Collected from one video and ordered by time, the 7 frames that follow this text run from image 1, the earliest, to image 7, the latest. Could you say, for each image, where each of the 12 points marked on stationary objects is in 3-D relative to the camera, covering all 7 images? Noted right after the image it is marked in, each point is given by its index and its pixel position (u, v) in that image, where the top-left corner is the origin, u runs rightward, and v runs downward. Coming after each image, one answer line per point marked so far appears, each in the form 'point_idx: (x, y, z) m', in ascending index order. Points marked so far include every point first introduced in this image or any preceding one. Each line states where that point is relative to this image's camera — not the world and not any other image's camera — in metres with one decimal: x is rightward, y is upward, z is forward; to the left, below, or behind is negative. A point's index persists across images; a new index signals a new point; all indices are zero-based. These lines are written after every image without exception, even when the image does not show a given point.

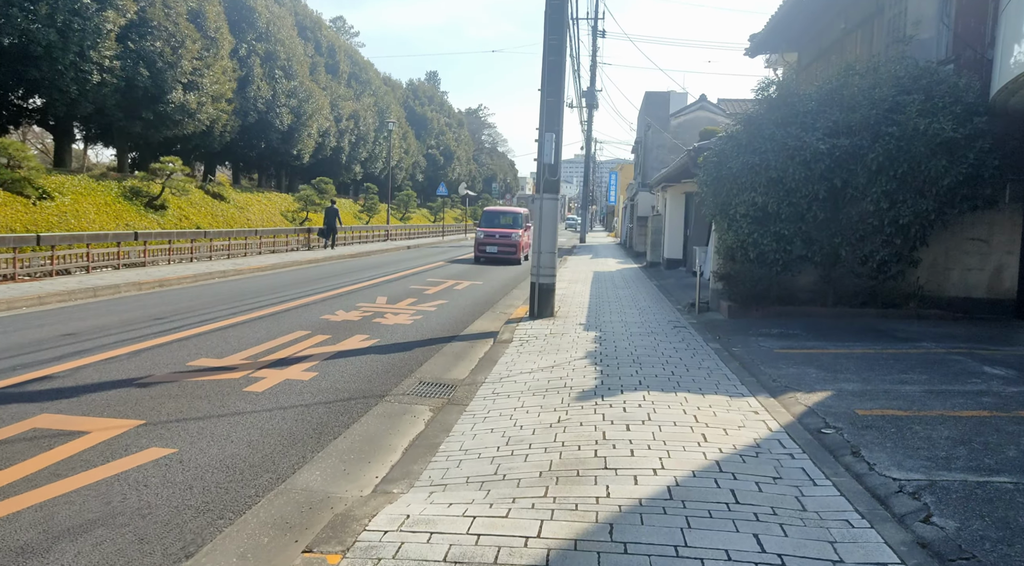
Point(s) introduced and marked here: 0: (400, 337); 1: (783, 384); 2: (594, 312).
0: (-1.6, -0.7, +10.1) m
1: (+2.5, -0.9, +6.7) m
2: (+1.4, -0.5, +12.0) m
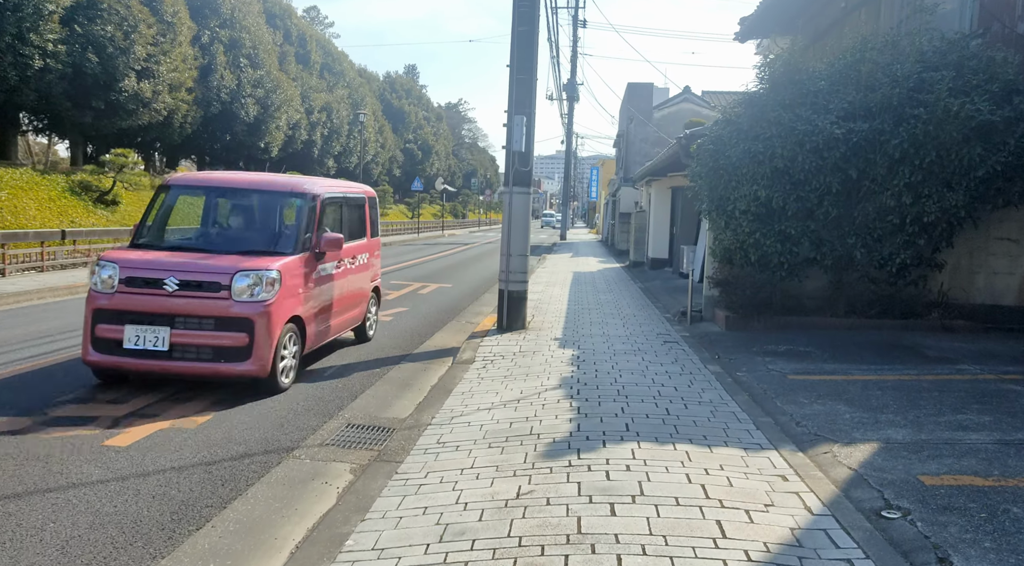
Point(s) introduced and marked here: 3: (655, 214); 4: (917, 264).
0: (-2.0, -0.8, +8.5) m
1: (+2.2, -1.1, +5.2) m
2: (+0.9, -0.6, +10.5) m
3: (+3.9, +1.9, +19.8) m
4: (+5.2, +0.2, +9.3) m
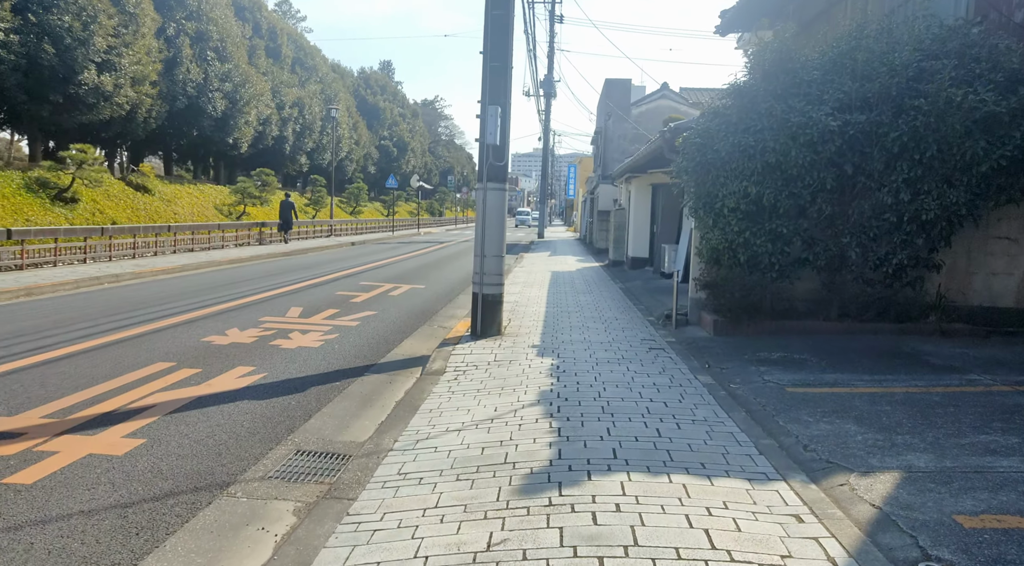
0: (-2.3, -0.9, +7.8) m
1: (+2.0, -1.1, +4.6) m
2: (+0.5, -0.6, +9.9) m
3: (+3.3, +1.9, +19.3) m
4: (+4.9, +0.2, +8.8) m
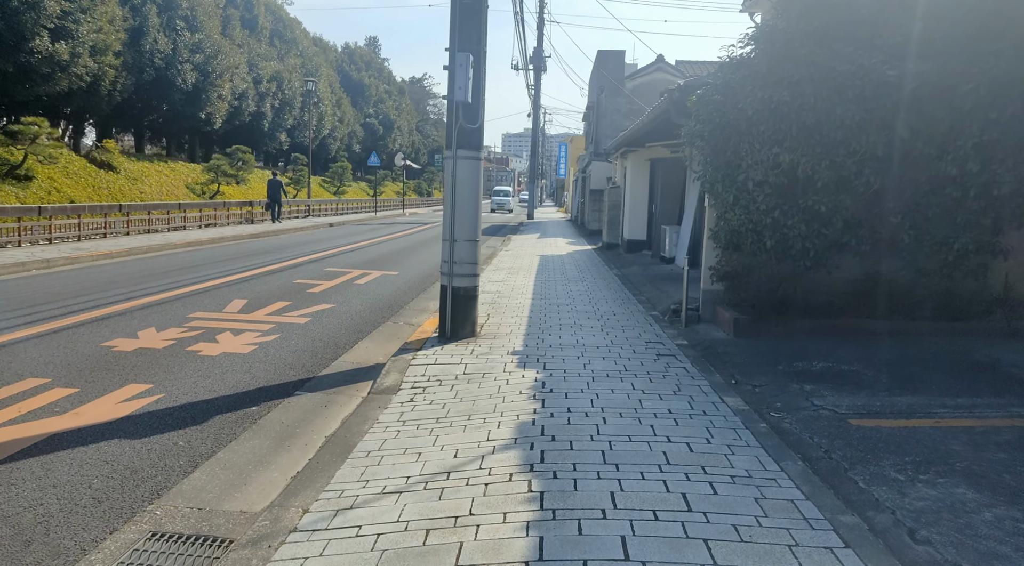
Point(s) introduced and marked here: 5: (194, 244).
0: (-2.5, -0.8, +6.1) m
1: (+1.8, -1.1, +3.0) m
2: (+0.3, -0.5, +8.2) m
3: (+2.9, +2.2, +17.6) m
4: (+4.6, +0.3, +7.2) m
5: (-8.5, +1.1, +19.5) m
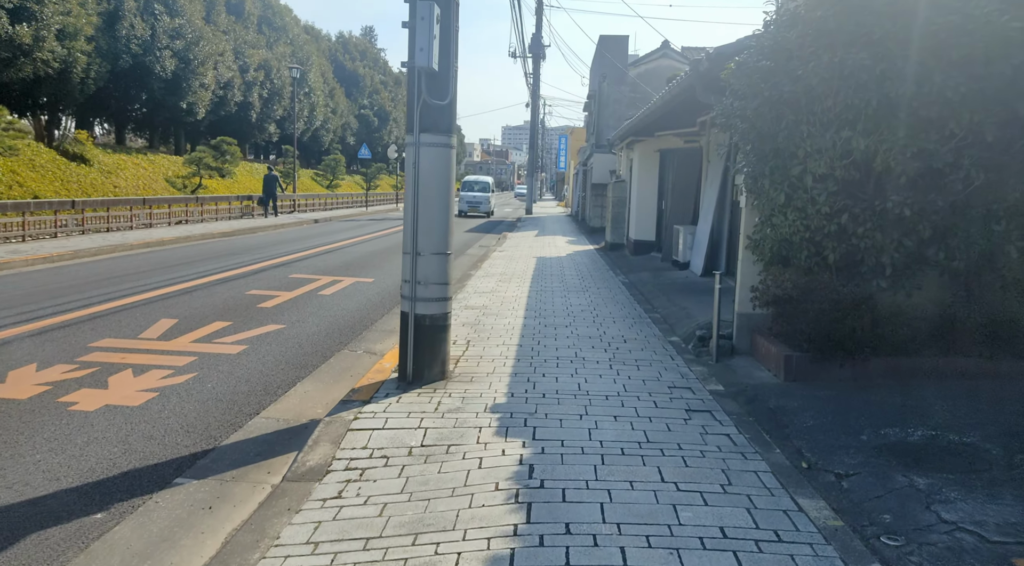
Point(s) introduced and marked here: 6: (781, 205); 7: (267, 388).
0: (-2.7, -1.1, +4.3) m
1: (+1.6, -1.4, +1.2) m
2: (+0.1, -0.7, +6.4) m
3: (+2.7, +2.1, +15.7) m
4: (+4.5, +0.1, +5.4) m
5: (-8.6, +1.0, +17.7) m
6: (+2.1, +0.6, +5.8) m
7: (-2.0, -0.9, +6.1) m
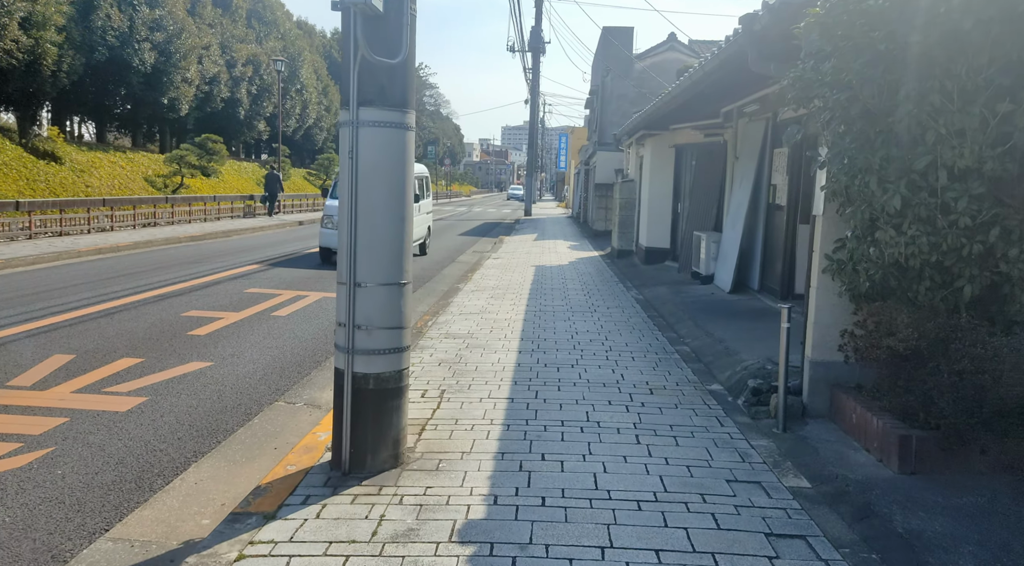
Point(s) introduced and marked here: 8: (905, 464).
0: (-2.8, -1.3, +2.5) m
1: (+1.6, -1.6, -0.6) m
2: (+0.1, -0.9, +4.6) m
3: (+2.7, +1.9, +13.9) m
4: (+4.4, -0.1, +3.5) m
5: (-8.7, +0.7, +15.9) m
6: (+2.0, +0.4, +4.0) m
7: (-2.1, -1.1, +4.2) m
8: (+2.1, -1.0, +4.0) m
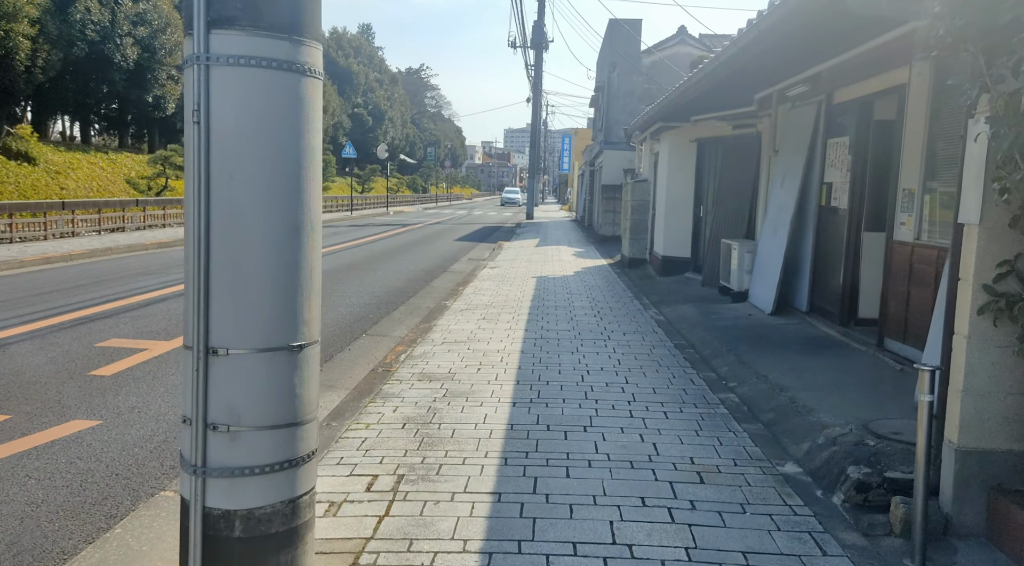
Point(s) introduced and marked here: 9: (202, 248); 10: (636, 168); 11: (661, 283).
0: (-2.8, -1.5, +0.8) m
1: (+1.5, -1.8, -2.3) m
2: (0.0, -1.1, +2.9) m
3: (+2.6, +1.7, +12.2) m
4: (+4.3, -0.3, +1.8) m
5: (-8.8, +0.5, +14.2) m
6: (+2.0, +0.2, +2.3) m
7: (-2.2, -1.3, +2.5) m
8: (+2.1, -1.2, +2.3) m
9: (-0.9, +0.1, +2.2) m
10: (+2.9, +2.7, +16.9) m
11: (+2.4, 0.0, +11.7) m
